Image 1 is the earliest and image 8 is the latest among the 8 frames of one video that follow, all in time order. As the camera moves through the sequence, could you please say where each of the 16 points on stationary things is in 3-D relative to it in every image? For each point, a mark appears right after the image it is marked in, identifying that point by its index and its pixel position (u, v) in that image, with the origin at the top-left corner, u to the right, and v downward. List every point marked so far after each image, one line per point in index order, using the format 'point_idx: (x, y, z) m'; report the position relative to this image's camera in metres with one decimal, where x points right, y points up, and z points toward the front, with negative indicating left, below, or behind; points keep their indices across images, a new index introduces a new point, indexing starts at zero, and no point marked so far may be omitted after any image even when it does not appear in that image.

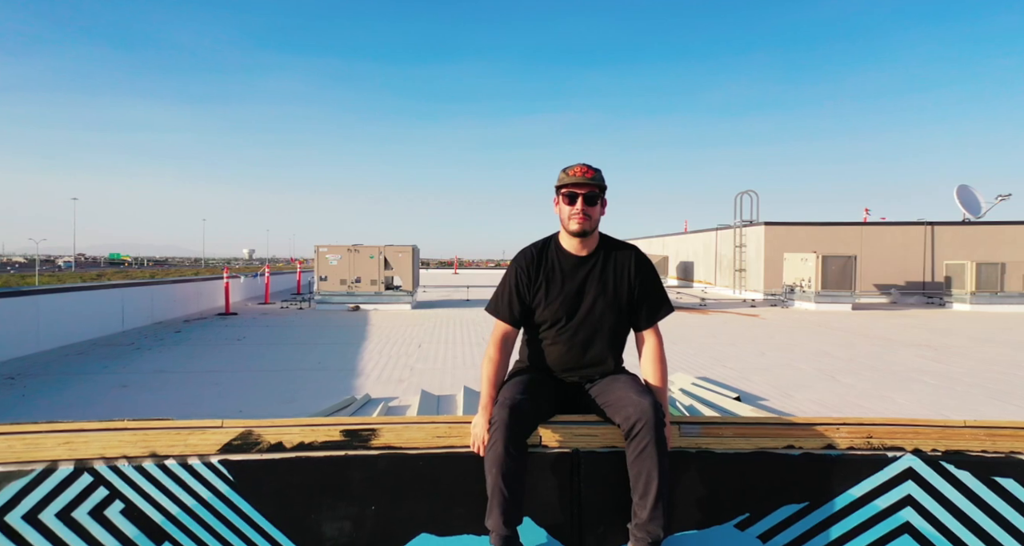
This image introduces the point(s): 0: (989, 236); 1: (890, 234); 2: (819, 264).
0: (+12.9, +1.0, +13.2) m
1: (+10.3, +1.1, +13.3) m
2: (+7.3, +0.2, +11.5) m
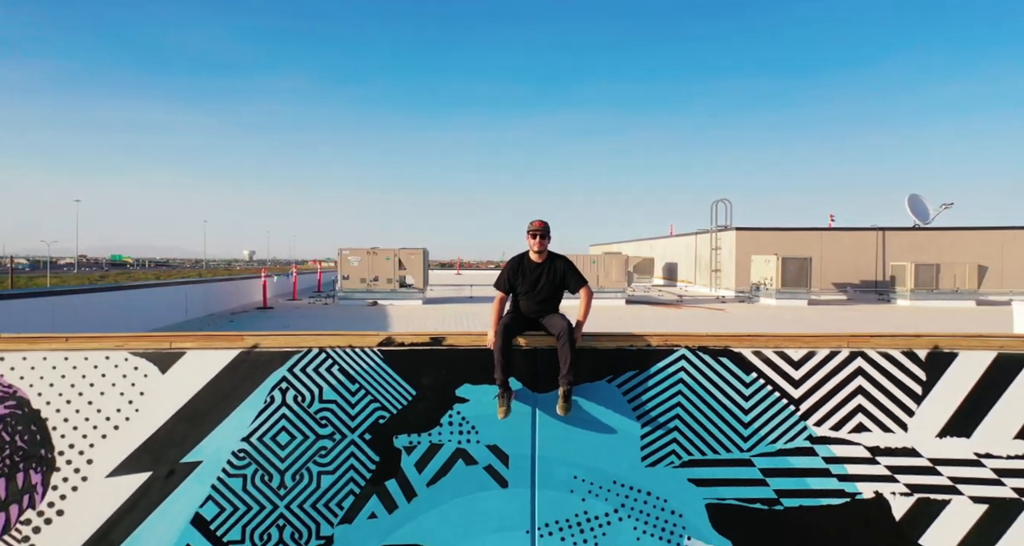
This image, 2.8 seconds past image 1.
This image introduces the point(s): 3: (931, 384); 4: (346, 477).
0: (+12.9, +1.0, +14.9) m
1: (+10.3, +1.1, +15.0) m
2: (+7.2, +0.2, +13.2) m
3: (+2.5, -0.7, +2.9) m
4: (-1.0, -1.2, +2.9) m
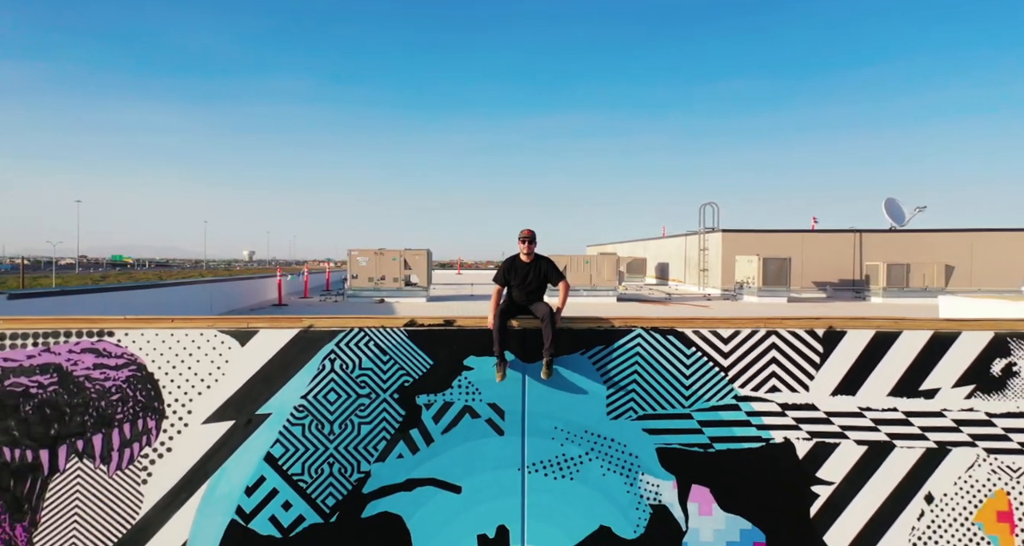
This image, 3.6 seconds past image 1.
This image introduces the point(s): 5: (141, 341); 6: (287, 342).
0: (+12.8, +1.0, +15.8) m
1: (+10.2, +1.1, +15.9) m
2: (+7.2, +0.3, +14.1) m
3: (+2.5, -0.6, +3.8) m
4: (-1.0, -1.2, +3.8) m
5: (-2.7, -0.5, +3.6) m
6: (-1.7, -0.5, +3.7) m
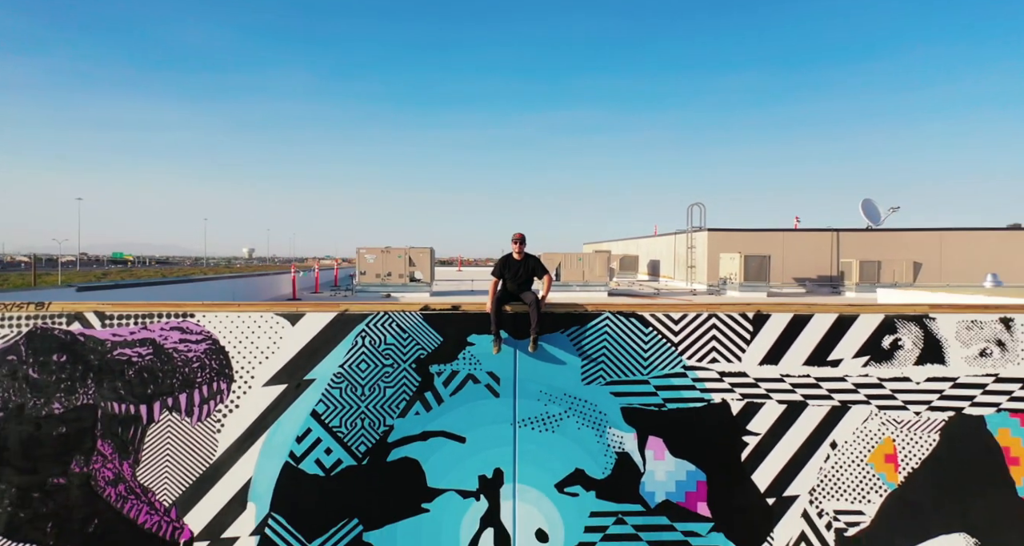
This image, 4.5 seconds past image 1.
0: (+12.7, +1.1, +16.8) m
1: (+10.2, +1.2, +16.9) m
2: (+7.1, +0.4, +15.1) m
3: (+2.4, -0.6, +4.8) m
4: (-1.1, -1.2, +4.8) m
5: (-2.8, -0.4, +4.5) m
6: (-1.8, -0.5, +4.7) m
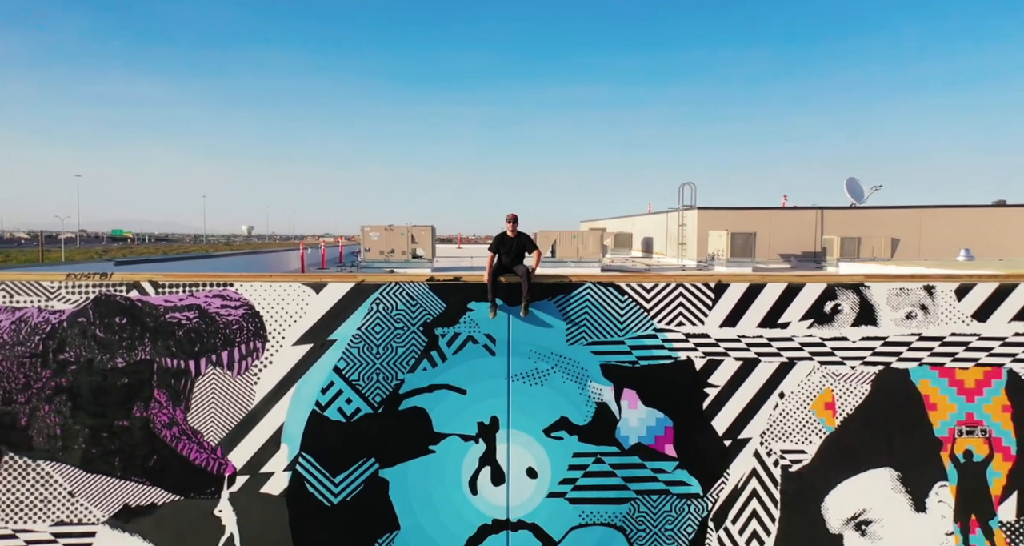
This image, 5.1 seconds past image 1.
0: (+12.6, +2.0, +17.4) m
1: (+10.1, +2.1, +17.6) m
2: (+7.0, +1.1, +15.8) m
3: (+2.3, -0.3, +5.5) m
4: (-1.2, -0.9, +5.6) m
5: (-2.8, -0.2, +5.3) m
6: (-1.8, -0.2, +5.5) m
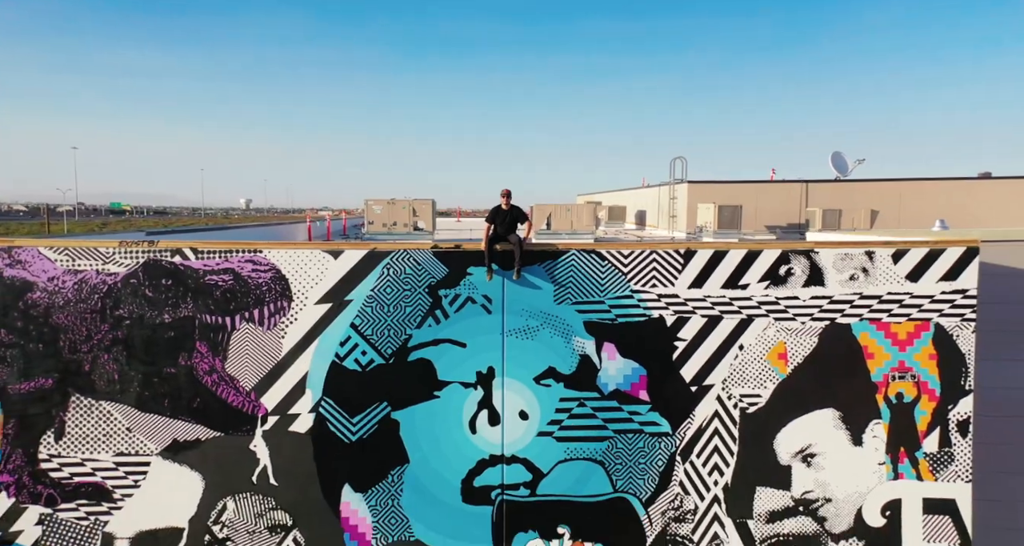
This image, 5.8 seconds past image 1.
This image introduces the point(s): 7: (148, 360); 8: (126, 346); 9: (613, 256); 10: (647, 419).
0: (+12.5, +3.0, +18.1) m
1: (+10.0, +3.1, +18.2) m
2: (+6.9, +2.1, +16.5) m
3: (+2.3, +0.1, +6.3) m
4: (-1.2, -0.5, +6.4) m
5: (-2.9, +0.2, +6.0) m
6: (-1.9, +0.2, +6.2) m
7: (-4.3, -1.0, +5.8) m
8: (-4.6, -0.9, +5.8) m
9: (+1.3, +0.2, +6.4) m
10: (+1.8, -1.9, +6.5) m
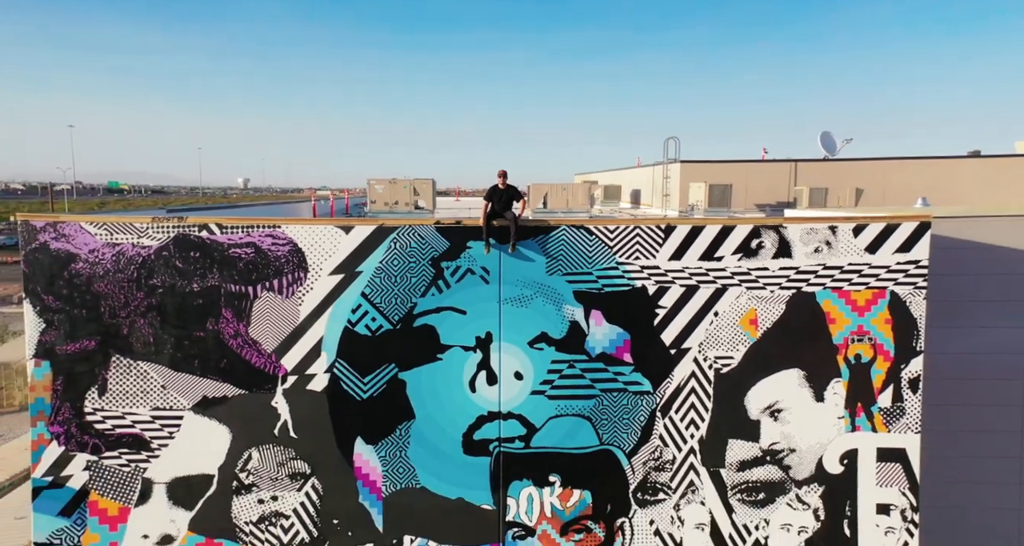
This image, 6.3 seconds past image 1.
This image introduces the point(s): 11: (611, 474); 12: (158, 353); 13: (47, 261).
0: (+12.5, +3.9, +18.6) m
1: (+9.9, +4.0, +18.7) m
2: (+6.8, +2.9, +17.0) m
3: (+2.2, +0.5, +6.9) m
4: (-1.3, -0.1, +7.0) m
5: (-3.0, +0.6, +6.6) m
6: (-2.0, +0.6, +6.8) m
7: (-4.4, -0.7, +6.4) m
8: (-4.6, -0.5, +6.4) m
9: (+1.3, +0.6, +7.0) m
10: (+1.7, -1.6, +7.2) m
11: (+1.5, -3.0, +7.2) m
12: (-4.7, -1.1, +6.5) m
13: (-5.9, +0.2, +6.1) m
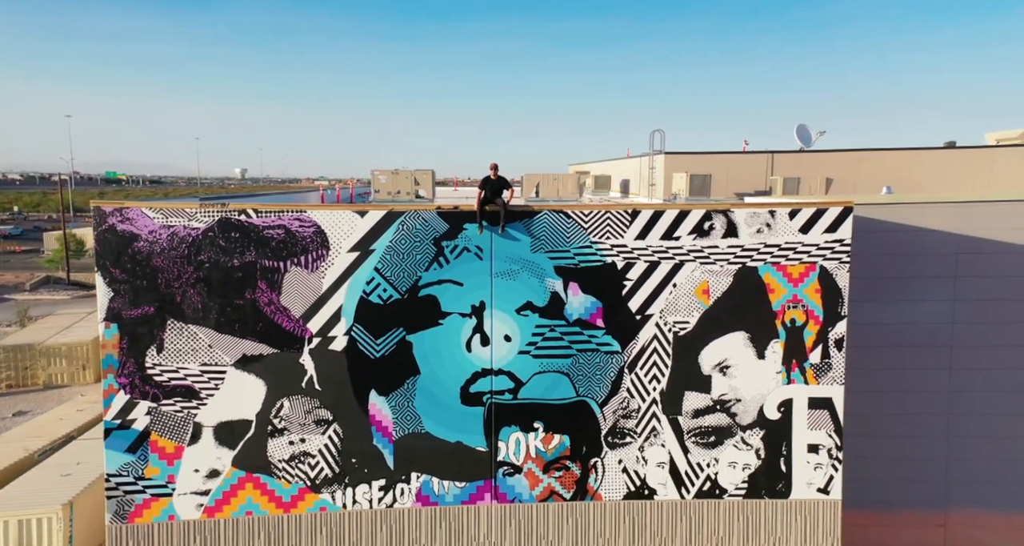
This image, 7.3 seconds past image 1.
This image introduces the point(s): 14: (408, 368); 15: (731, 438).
0: (+12.2, +4.6, +19.8) m
1: (+9.7, +4.6, +19.9) m
2: (+6.6, +3.5, +18.2) m
3: (+2.0, +0.9, +8.2) m
4: (-1.5, +0.3, +8.2) m
5: (-3.1, +0.9, +7.8) m
6: (-2.2, +0.9, +8.0) m
7: (-4.6, -0.3, +7.7) m
8: (-4.8, -0.2, +7.6) m
9: (+1.1, +1.0, +8.2) m
10: (+1.6, -1.2, +8.5) m
11: (+1.3, -2.6, +8.5) m
12: (-4.9, -0.7, +7.7) m
13: (-6.0, +0.5, +7.4) m
14: (-1.8, -1.6, +8.4) m
15: (+3.8, -2.9, +8.5) m
